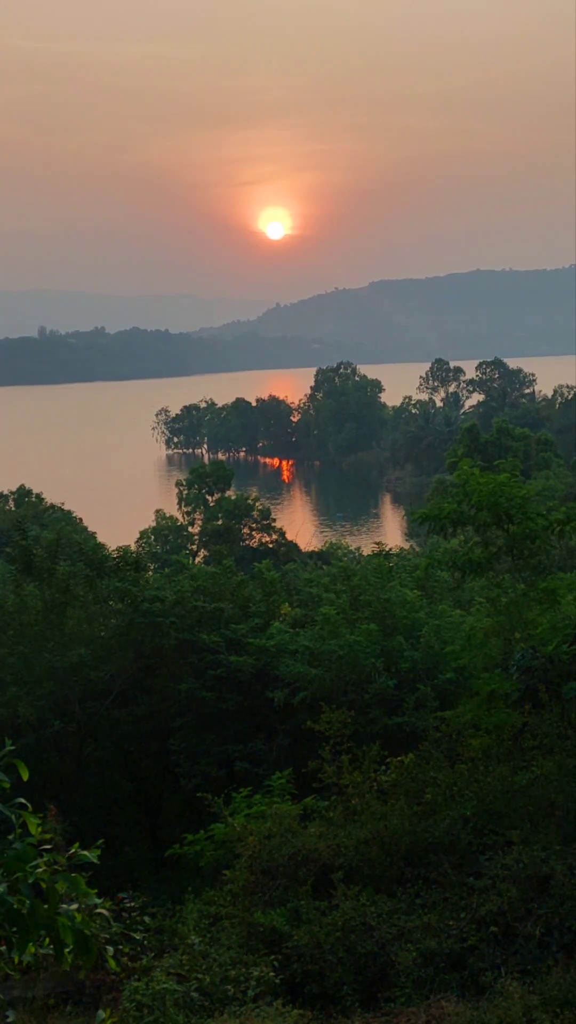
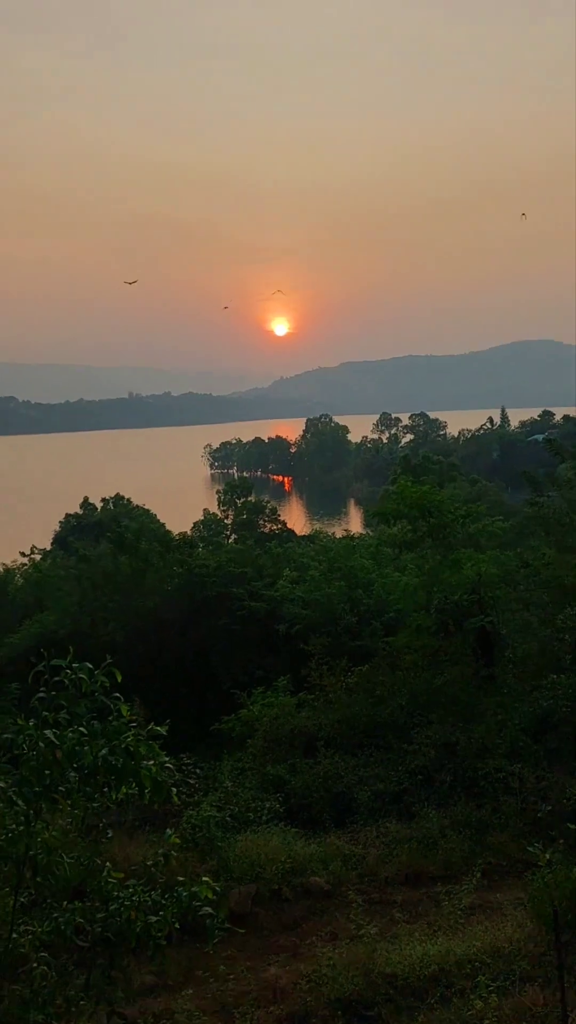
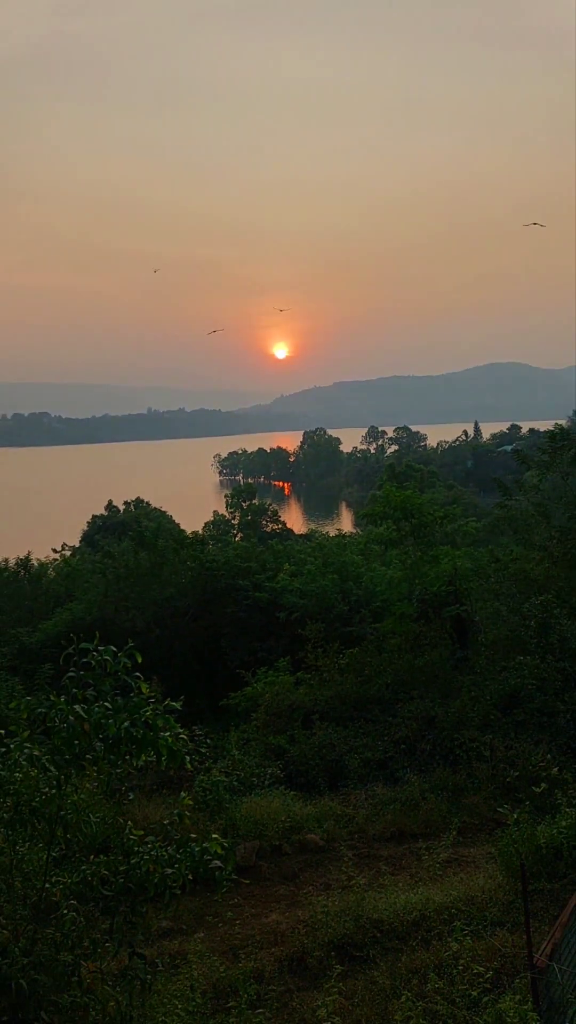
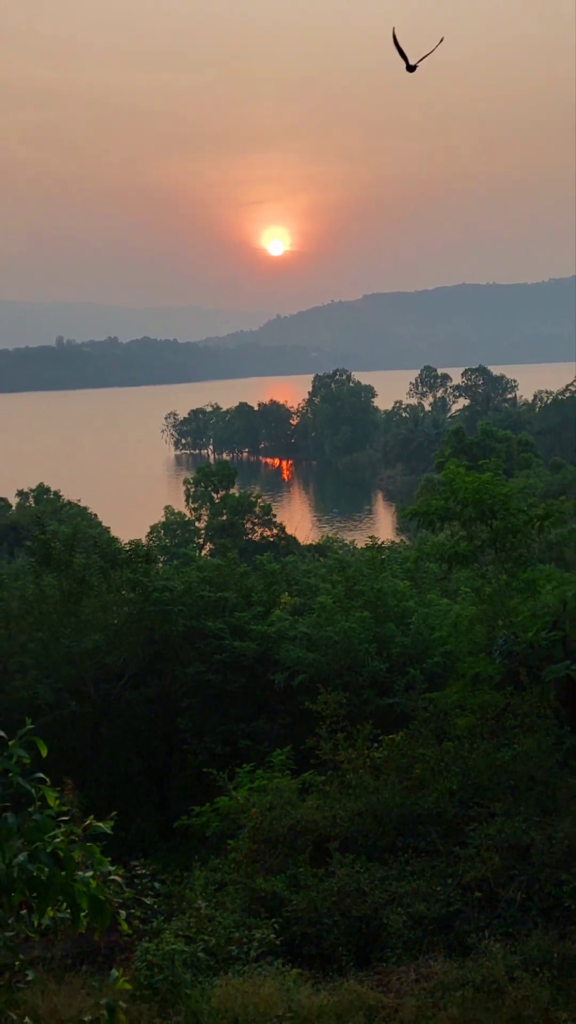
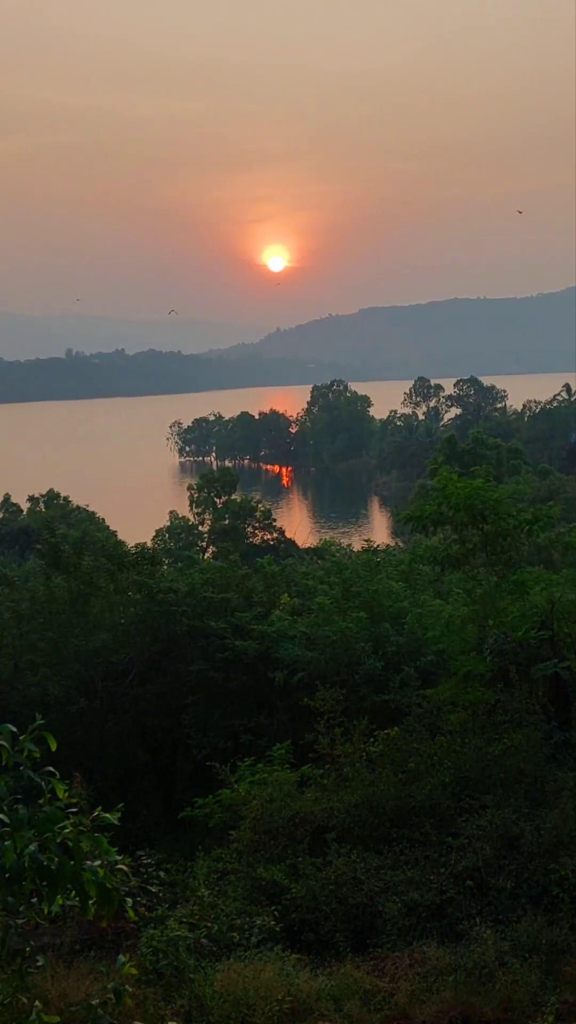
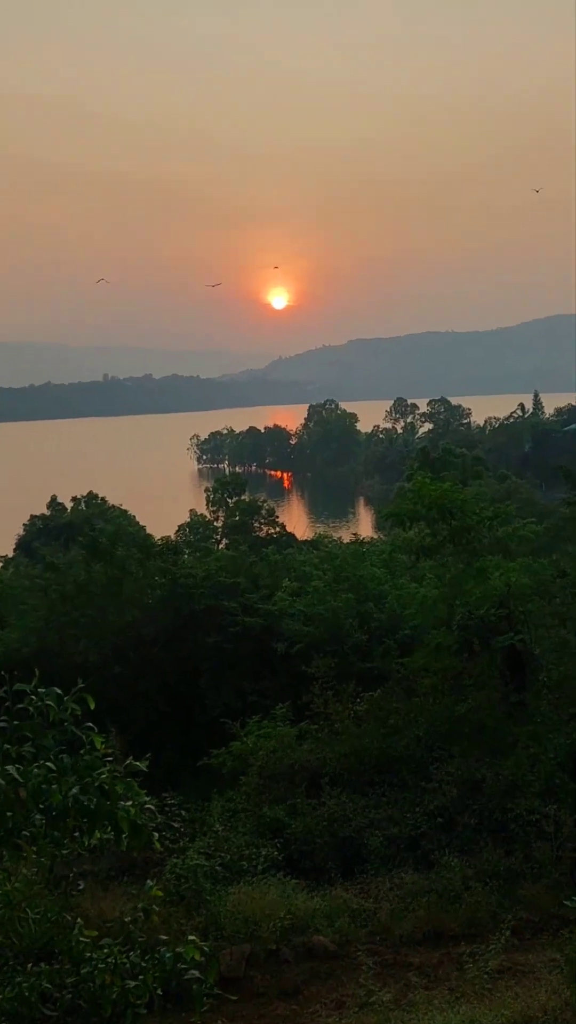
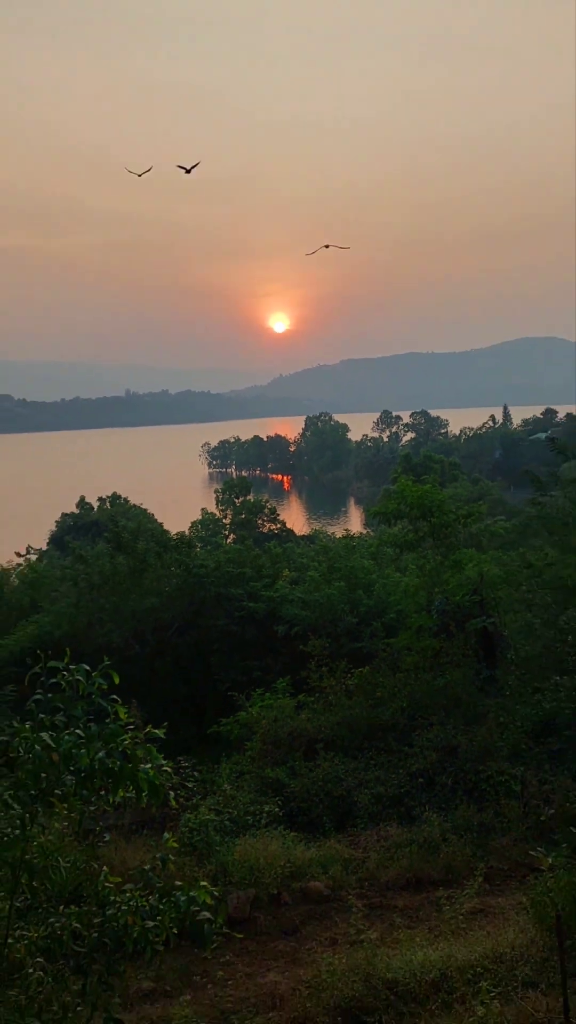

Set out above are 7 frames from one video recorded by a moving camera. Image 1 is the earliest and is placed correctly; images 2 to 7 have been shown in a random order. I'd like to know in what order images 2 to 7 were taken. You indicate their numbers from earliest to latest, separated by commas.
4, 7, 3, 2, 6, 5
